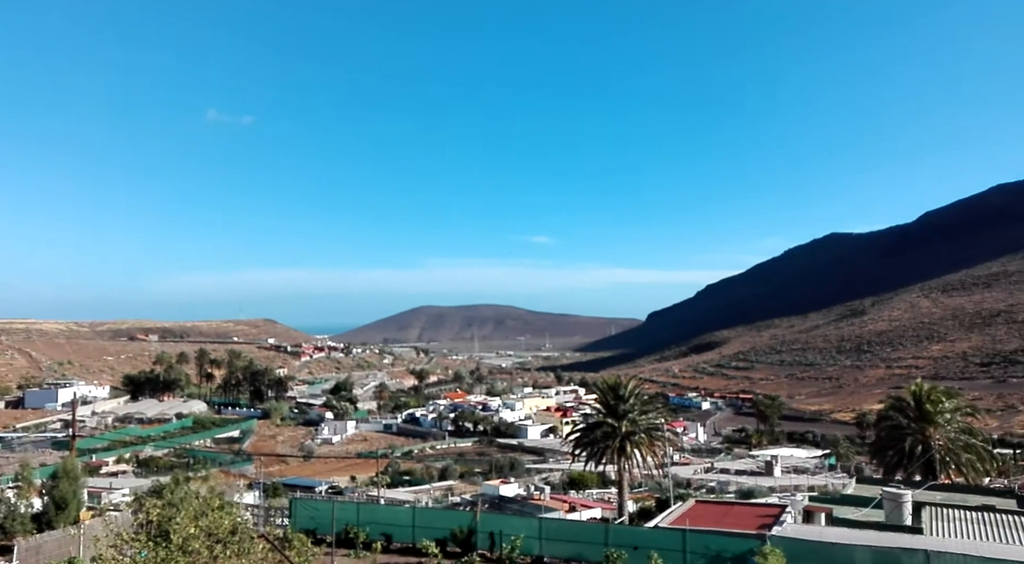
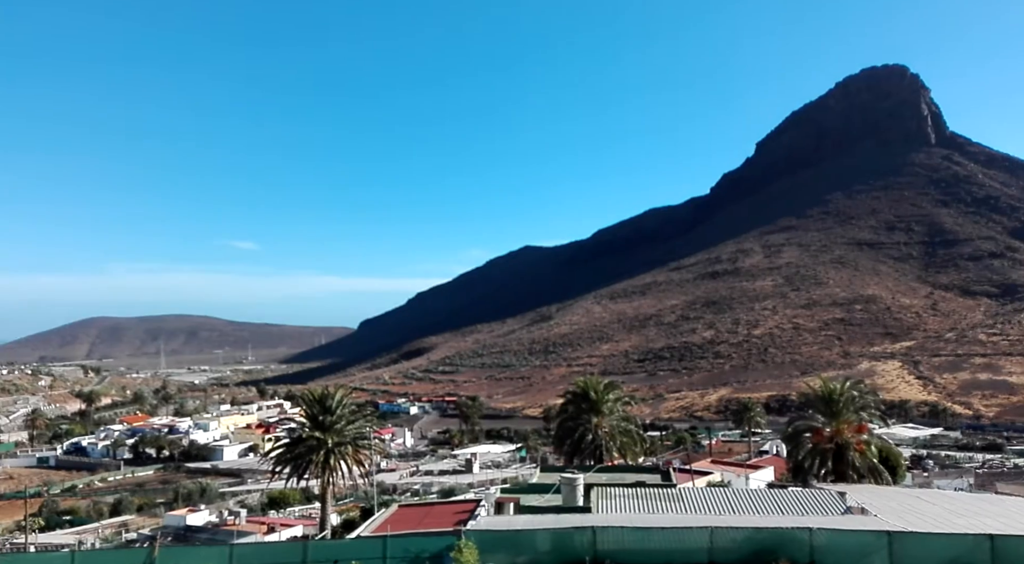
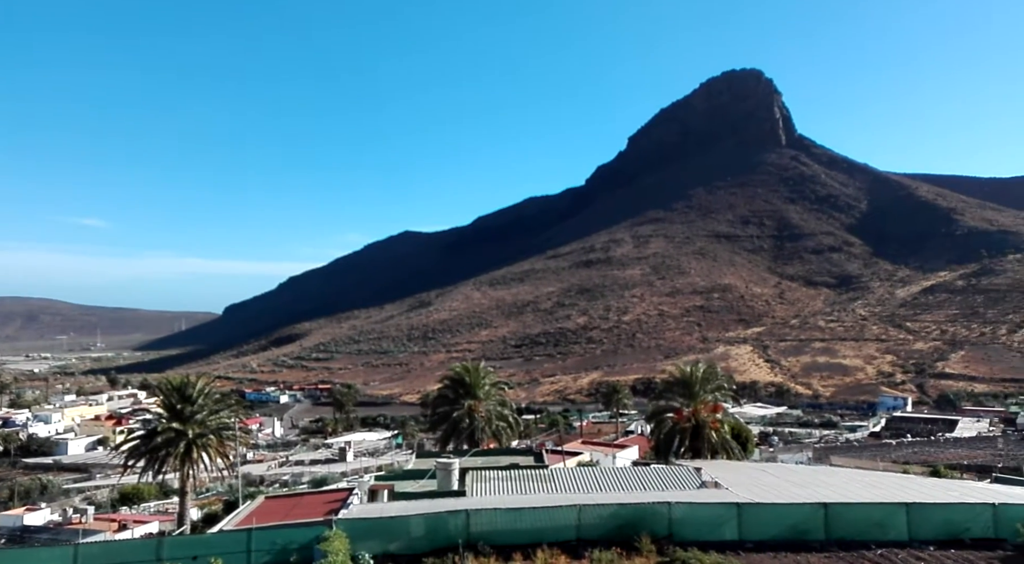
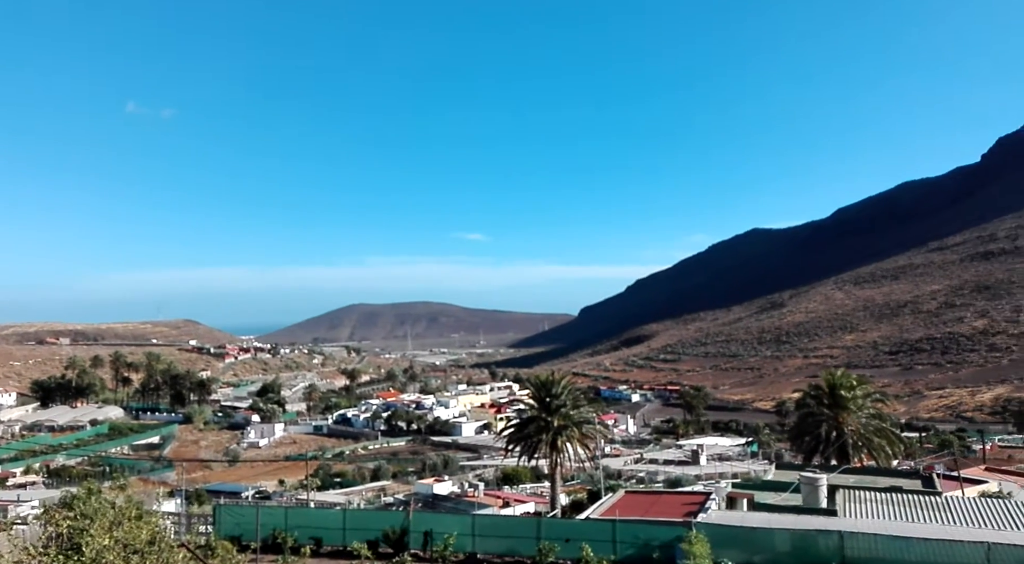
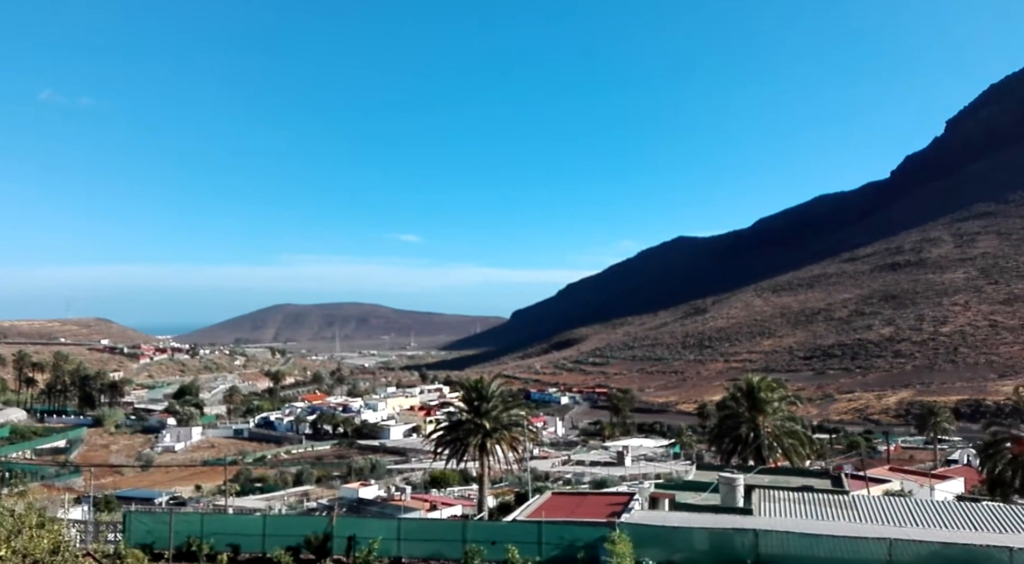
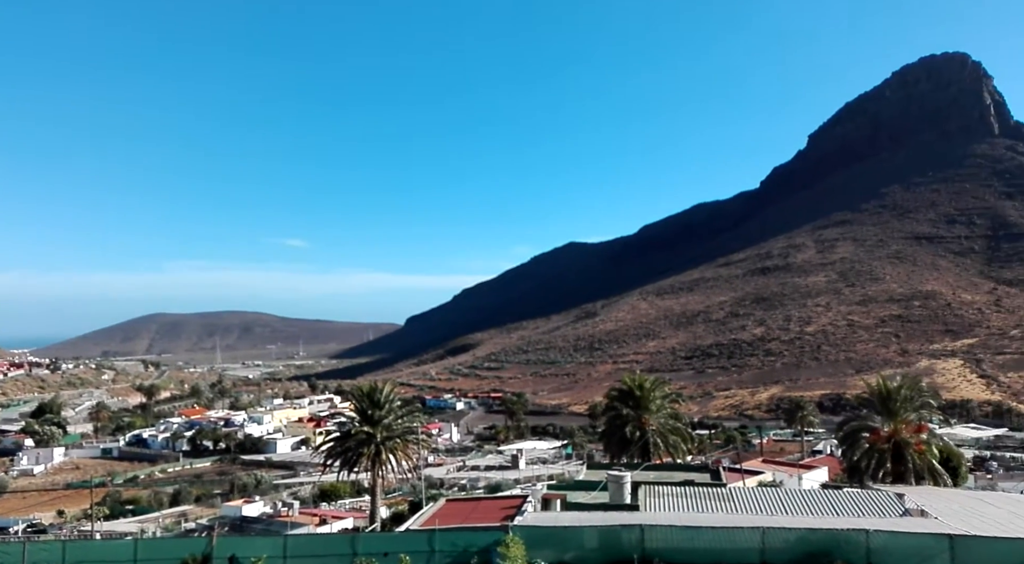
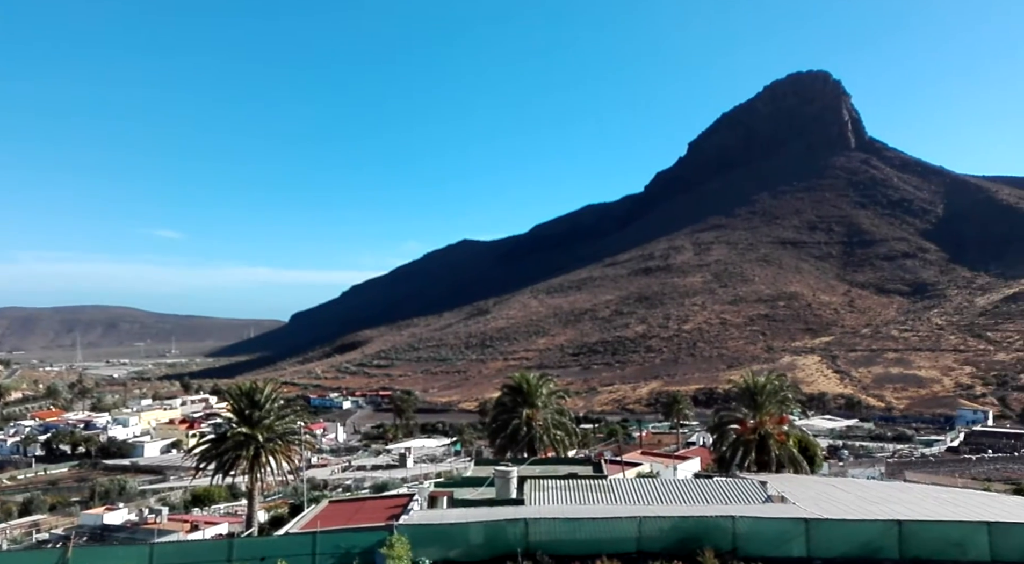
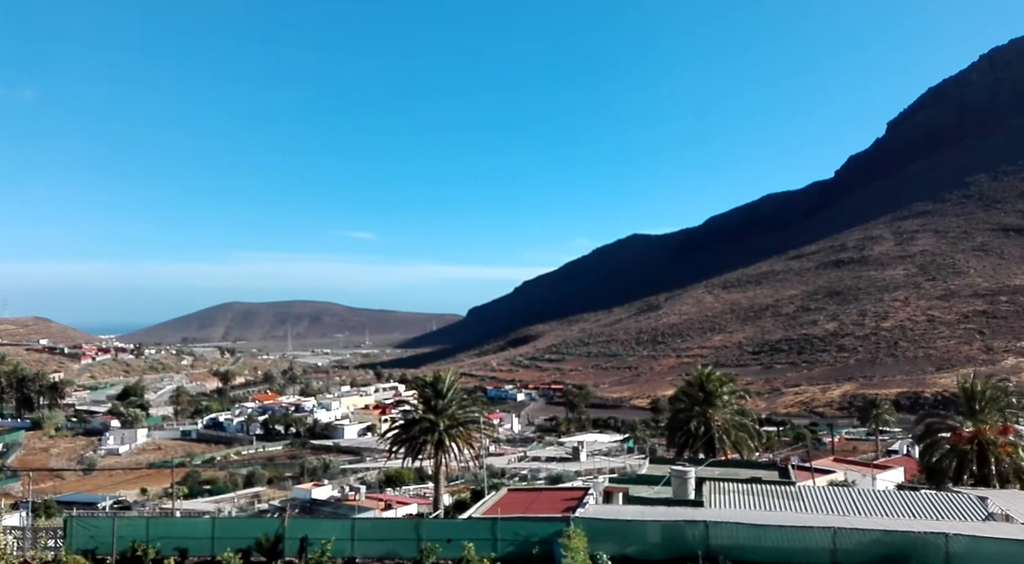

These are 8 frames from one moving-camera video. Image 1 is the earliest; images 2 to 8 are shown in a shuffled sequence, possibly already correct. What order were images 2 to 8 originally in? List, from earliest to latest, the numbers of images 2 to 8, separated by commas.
4, 5, 8, 6, 2, 7, 3
